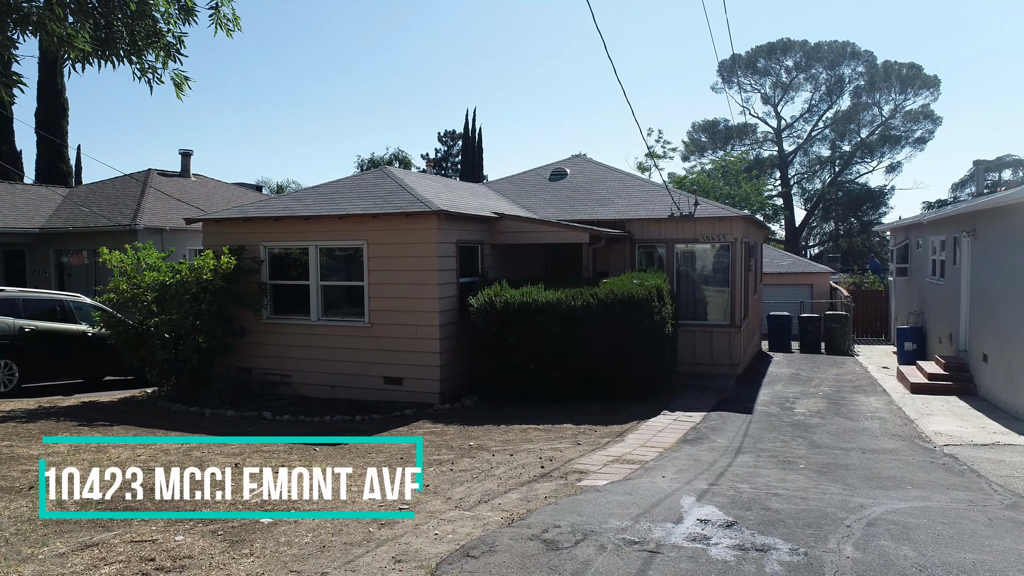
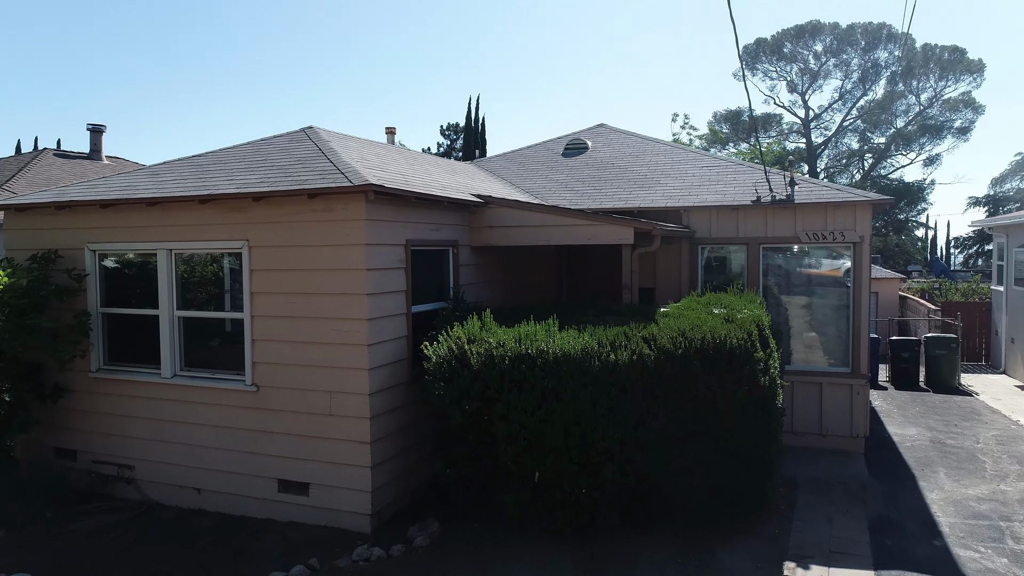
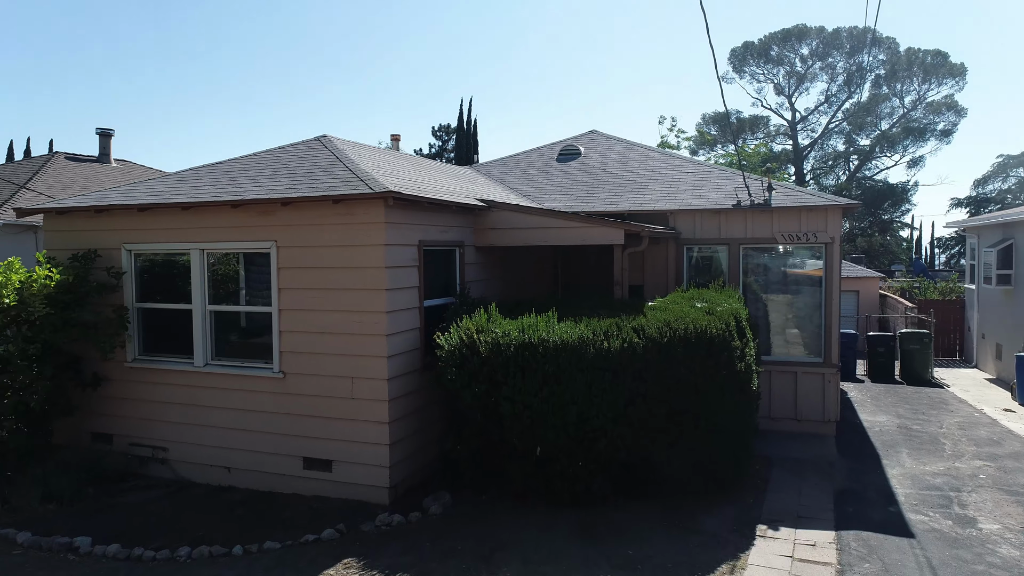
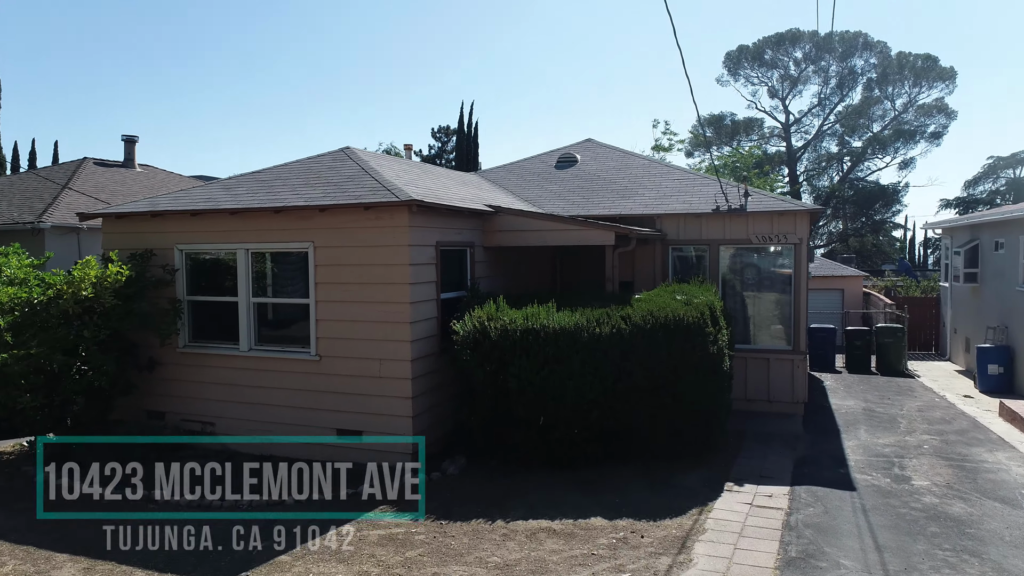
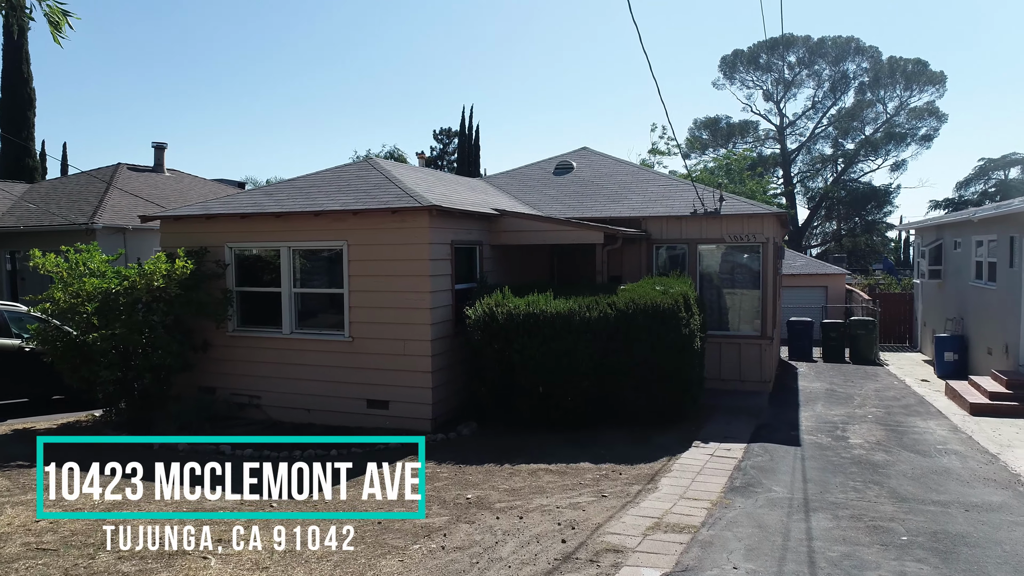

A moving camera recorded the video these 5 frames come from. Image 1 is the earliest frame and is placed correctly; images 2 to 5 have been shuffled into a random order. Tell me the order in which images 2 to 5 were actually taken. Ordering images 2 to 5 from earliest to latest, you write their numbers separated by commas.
5, 4, 3, 2
